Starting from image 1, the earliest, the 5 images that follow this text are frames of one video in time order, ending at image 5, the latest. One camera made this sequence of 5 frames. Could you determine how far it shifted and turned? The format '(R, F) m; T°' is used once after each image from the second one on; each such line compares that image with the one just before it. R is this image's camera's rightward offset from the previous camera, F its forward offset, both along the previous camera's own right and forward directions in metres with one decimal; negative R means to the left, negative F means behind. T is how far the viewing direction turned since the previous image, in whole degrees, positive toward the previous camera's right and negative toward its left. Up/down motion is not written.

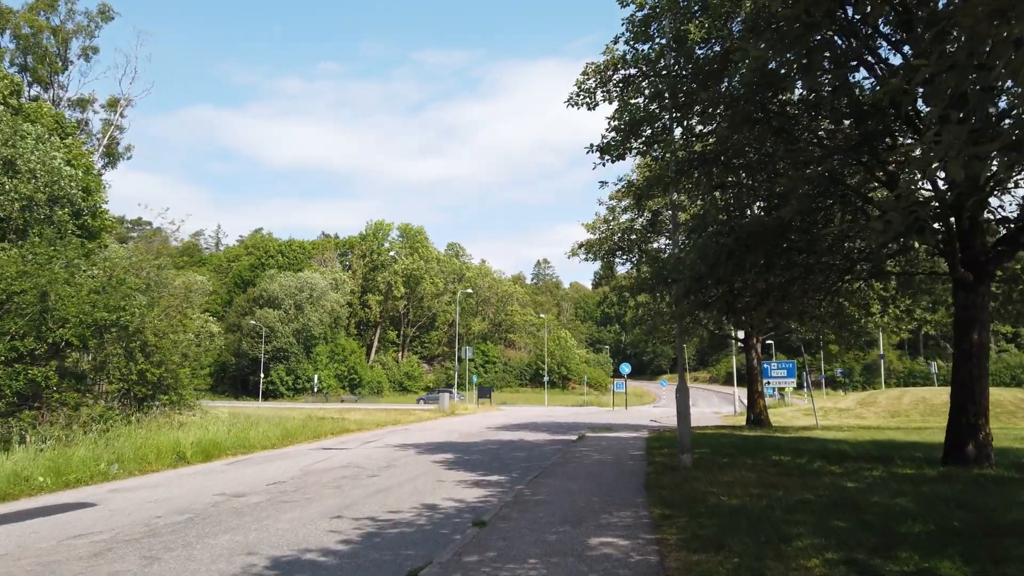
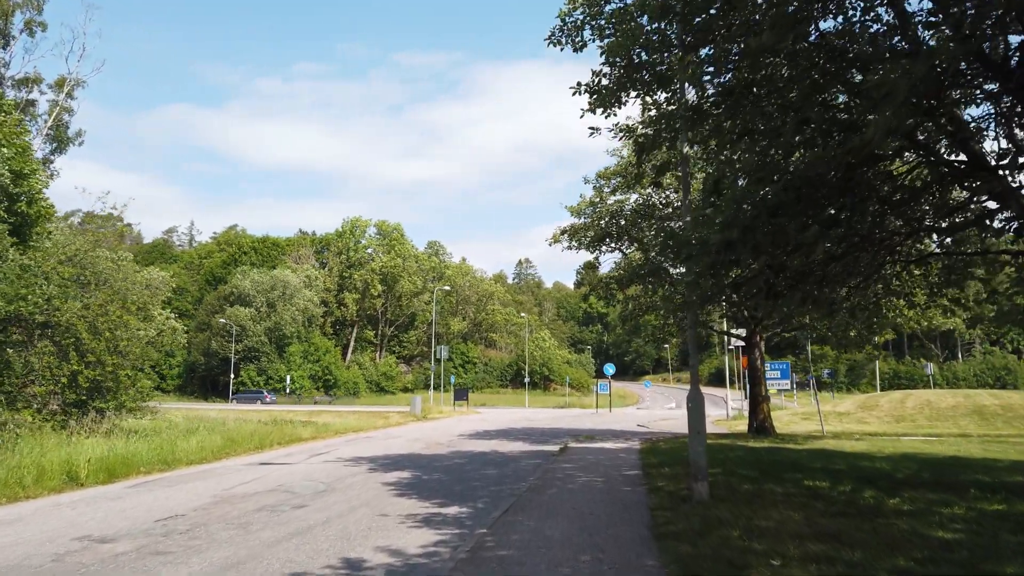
(+0.2, +2.8) m; +1°
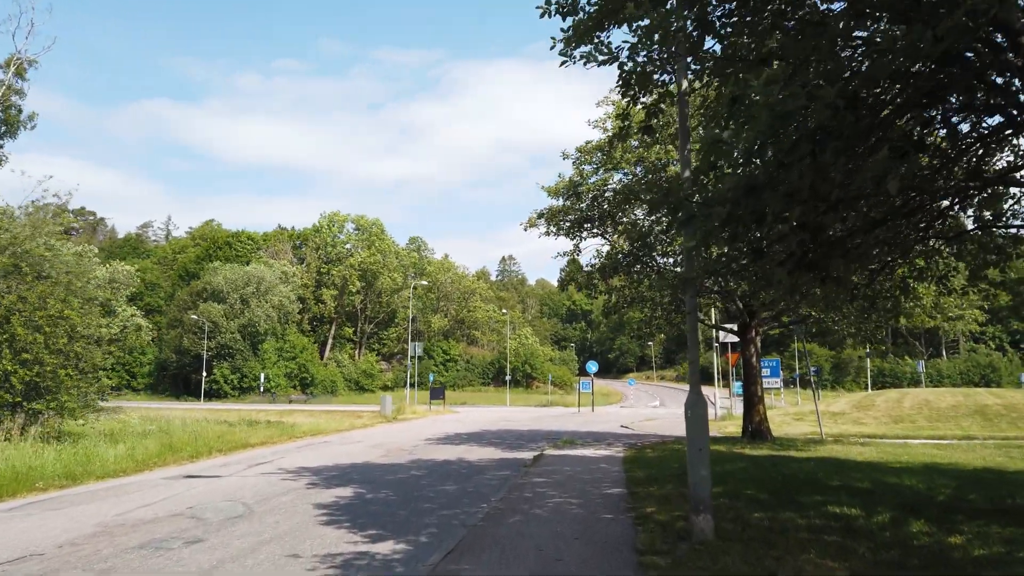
(+0.4, +2.1) m; +1°
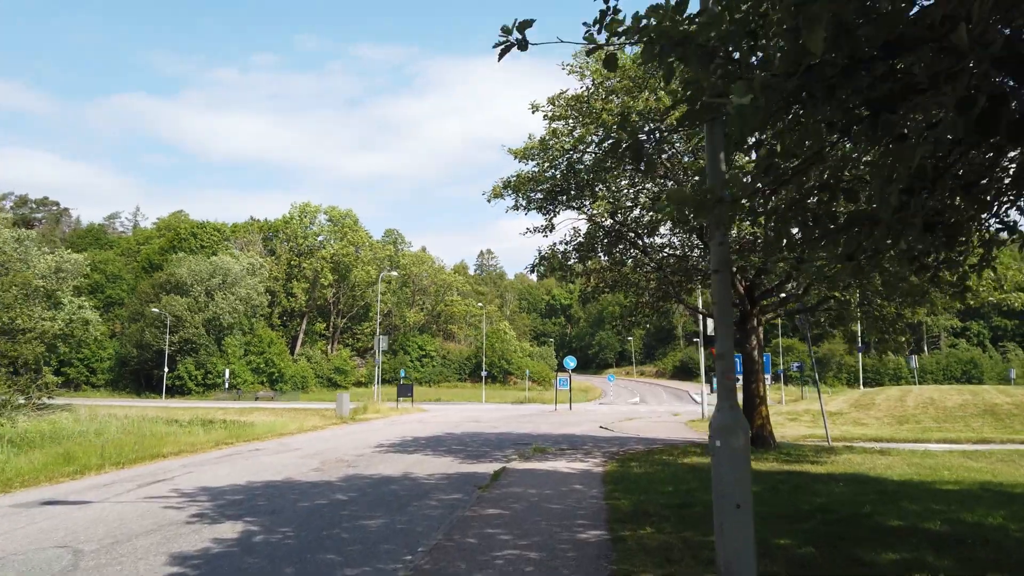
(+0.4, +3.0) m; +2°
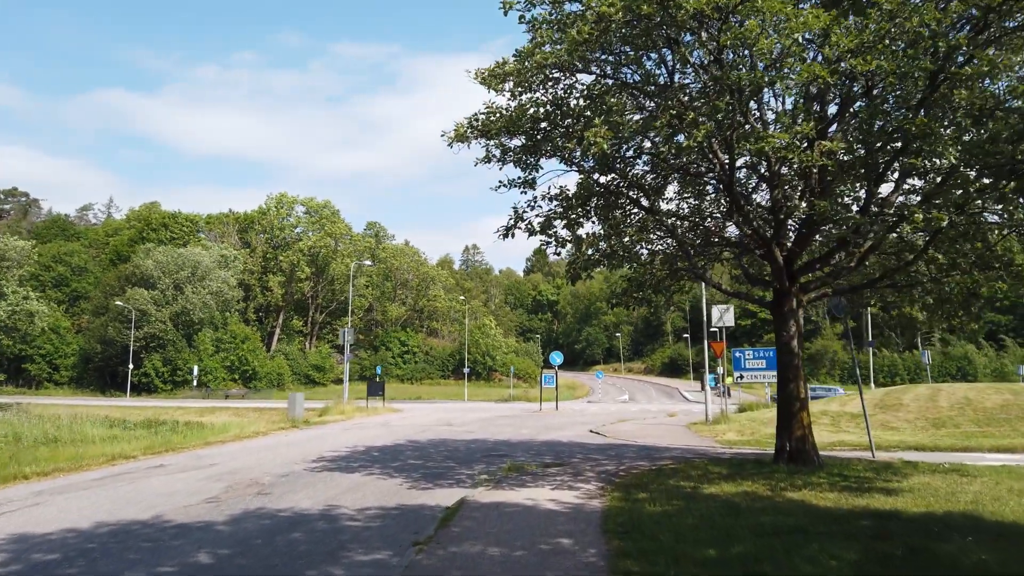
(+0.3, +3.8) m; +1°
